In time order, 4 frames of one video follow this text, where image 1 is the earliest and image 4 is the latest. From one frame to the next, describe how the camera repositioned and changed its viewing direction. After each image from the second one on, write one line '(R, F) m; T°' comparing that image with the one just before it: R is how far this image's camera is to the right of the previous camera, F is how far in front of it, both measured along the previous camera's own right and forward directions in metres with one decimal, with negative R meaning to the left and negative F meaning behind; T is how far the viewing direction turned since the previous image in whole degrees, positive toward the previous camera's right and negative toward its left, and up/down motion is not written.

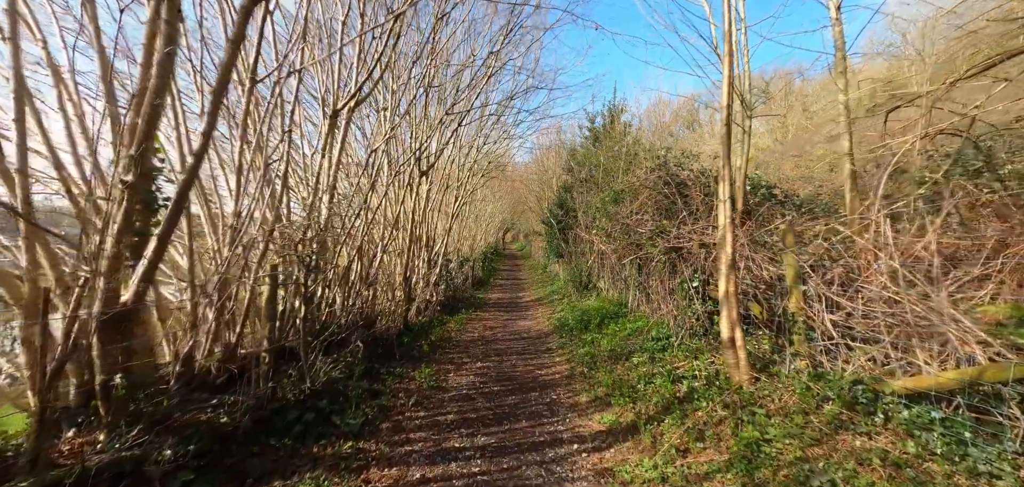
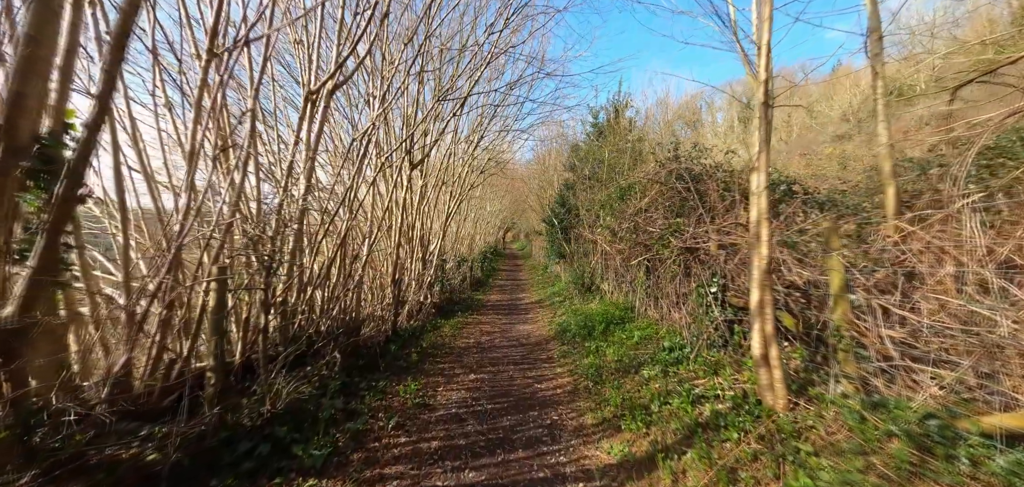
(+0.1, +0.6) m; 0°
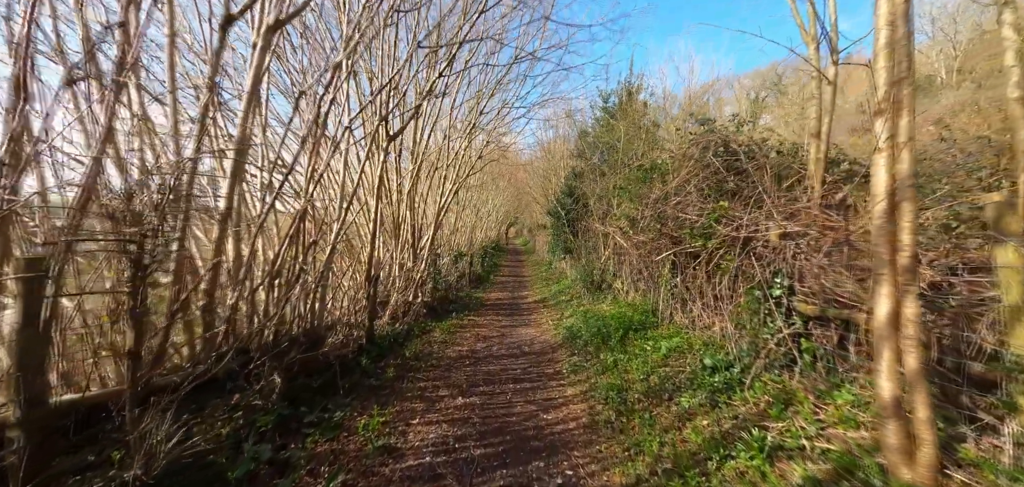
(+0.1, +1.2) m; -1°
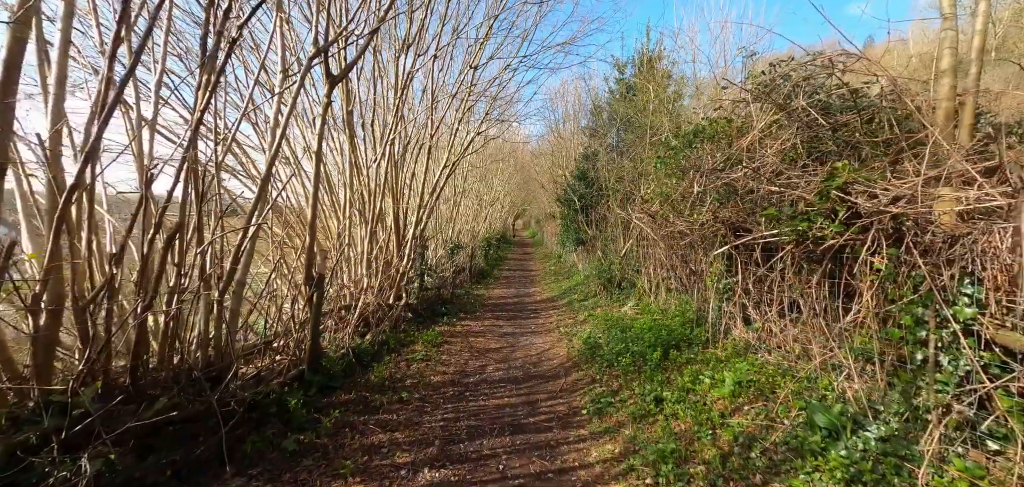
(+0.1, +1.6) m; -1°
